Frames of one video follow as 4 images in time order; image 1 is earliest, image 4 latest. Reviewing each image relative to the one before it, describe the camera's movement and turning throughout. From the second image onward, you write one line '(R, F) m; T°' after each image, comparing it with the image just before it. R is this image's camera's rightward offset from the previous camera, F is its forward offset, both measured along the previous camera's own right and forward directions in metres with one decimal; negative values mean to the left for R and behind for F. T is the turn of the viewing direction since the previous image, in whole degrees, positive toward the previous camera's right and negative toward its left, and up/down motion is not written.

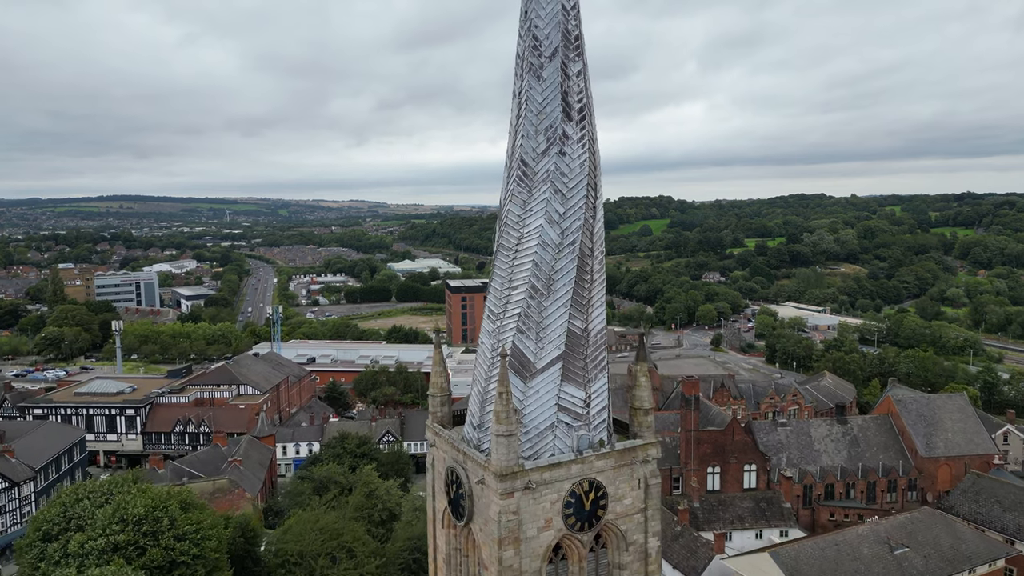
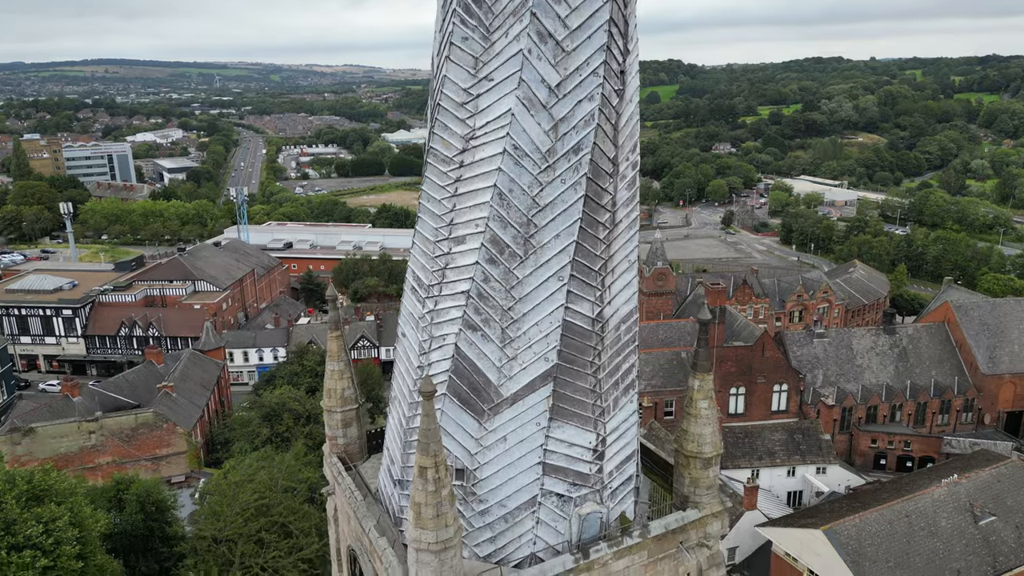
(+0.6, +6.9) m; 0°
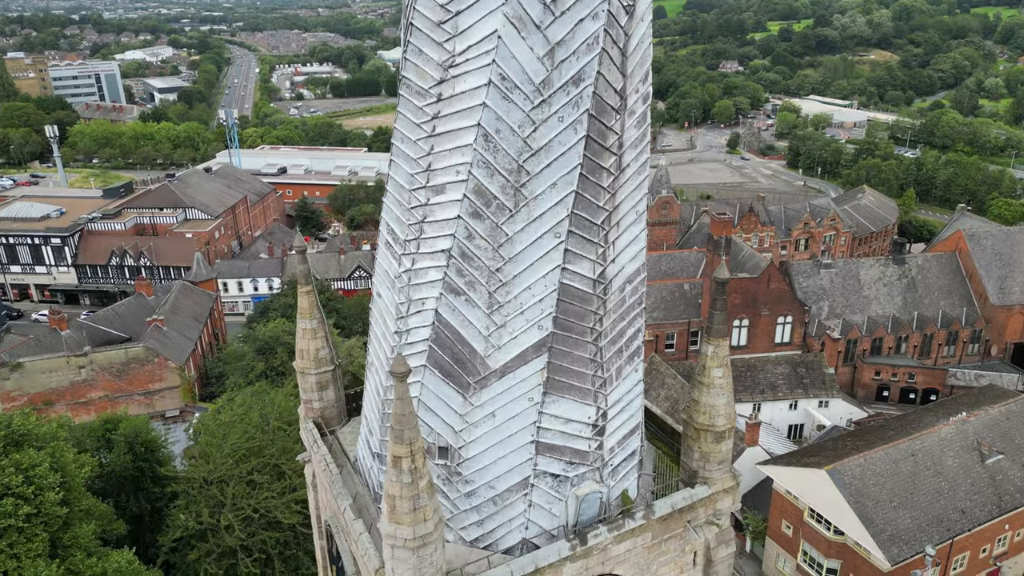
(+0.1, +1.0) m; 0°
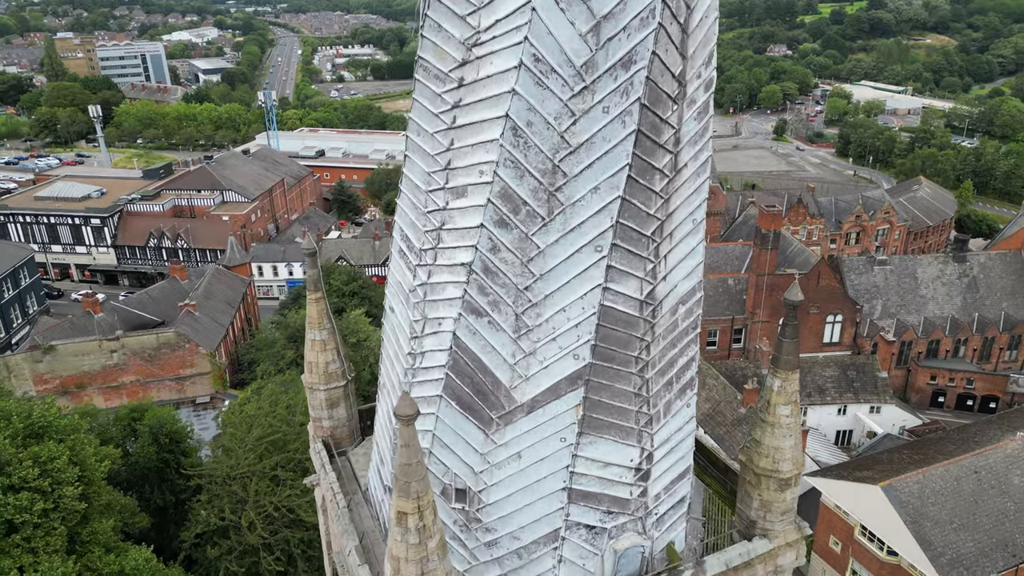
(0.0, +0.9) m; -3°
